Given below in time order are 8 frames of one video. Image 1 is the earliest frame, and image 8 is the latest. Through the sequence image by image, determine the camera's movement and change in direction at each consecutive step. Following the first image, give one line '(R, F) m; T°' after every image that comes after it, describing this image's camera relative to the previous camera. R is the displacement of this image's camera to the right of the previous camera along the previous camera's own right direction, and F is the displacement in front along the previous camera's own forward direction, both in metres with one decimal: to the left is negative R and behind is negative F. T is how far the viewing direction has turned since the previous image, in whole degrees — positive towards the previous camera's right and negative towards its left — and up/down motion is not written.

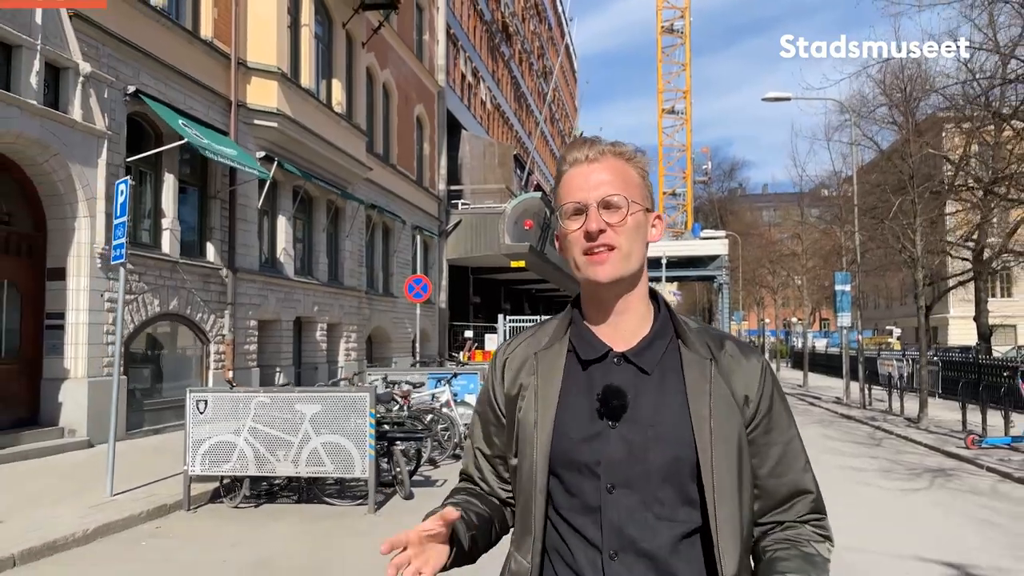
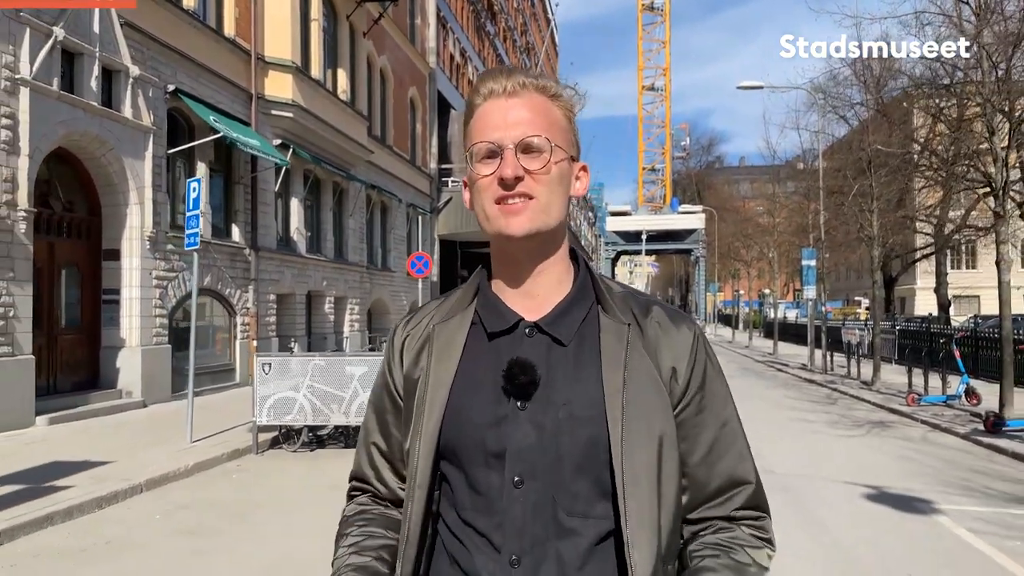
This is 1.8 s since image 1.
(-0.4, -1.6) m; +2°
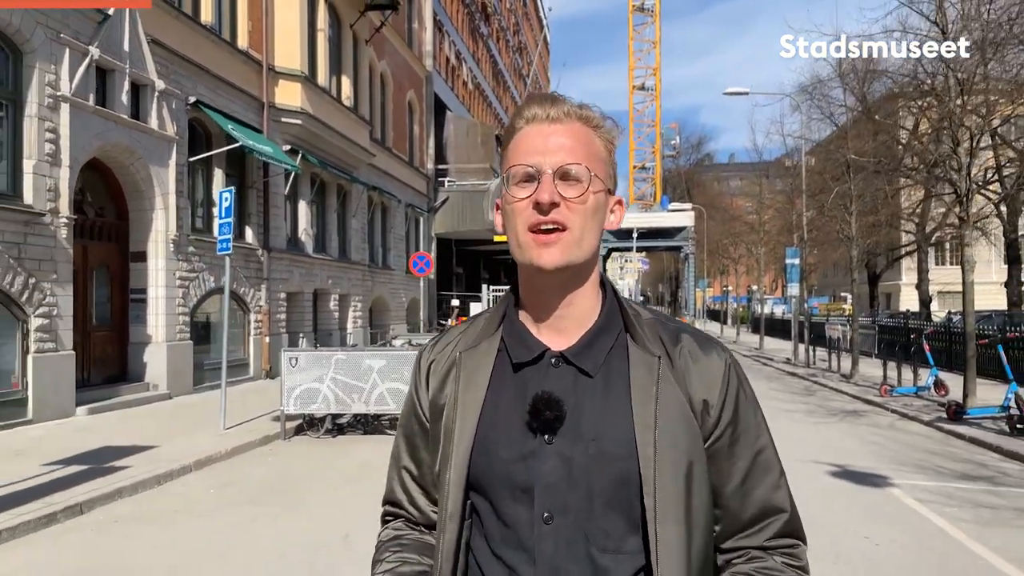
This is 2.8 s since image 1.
(-0.2, -1.0) m; +1°
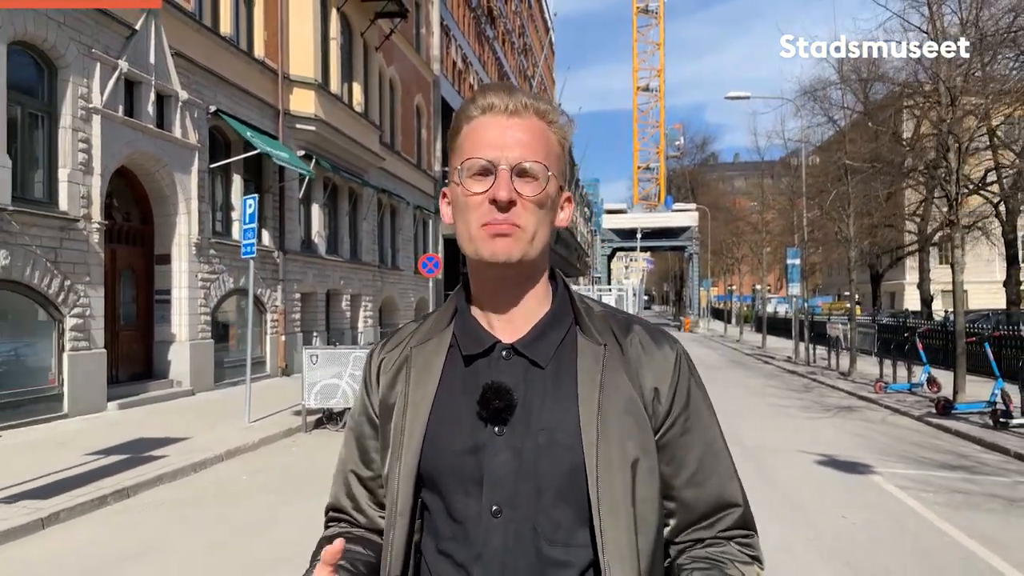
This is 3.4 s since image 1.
(0.0, -0.6) m; 0°
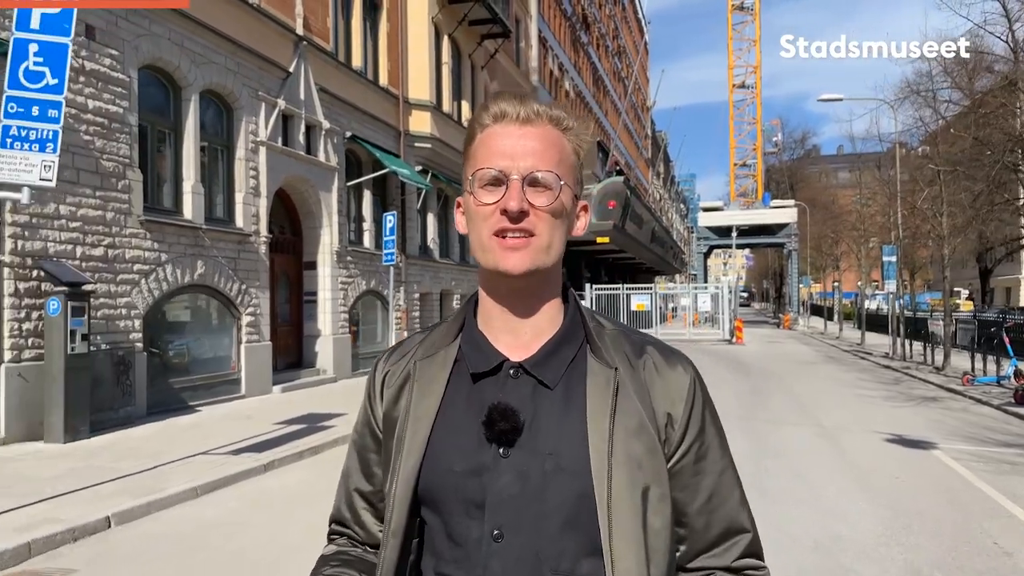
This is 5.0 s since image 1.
(-0.1, -1.7) m; -7°
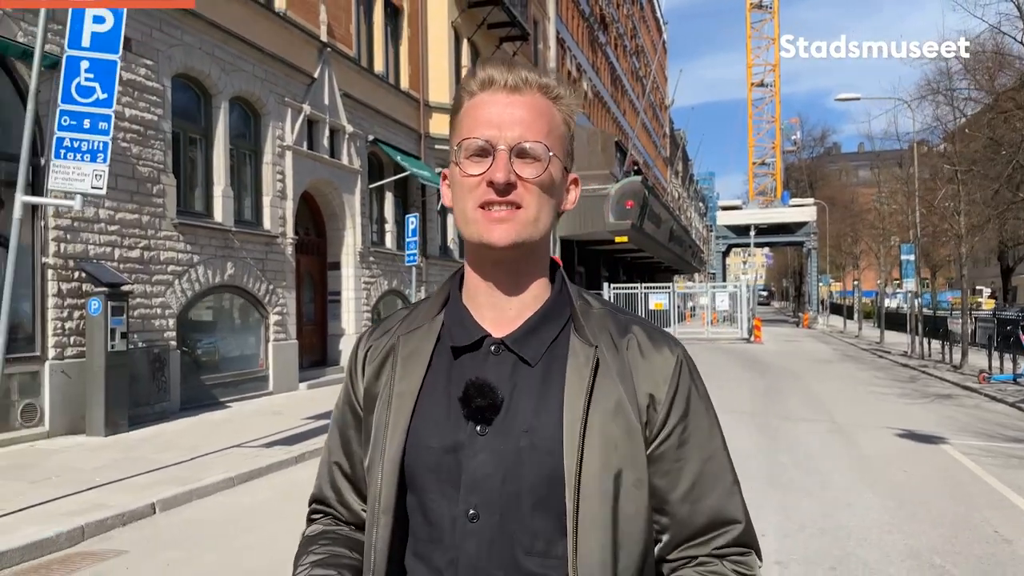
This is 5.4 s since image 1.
(0.0, -0.3) m; -1°
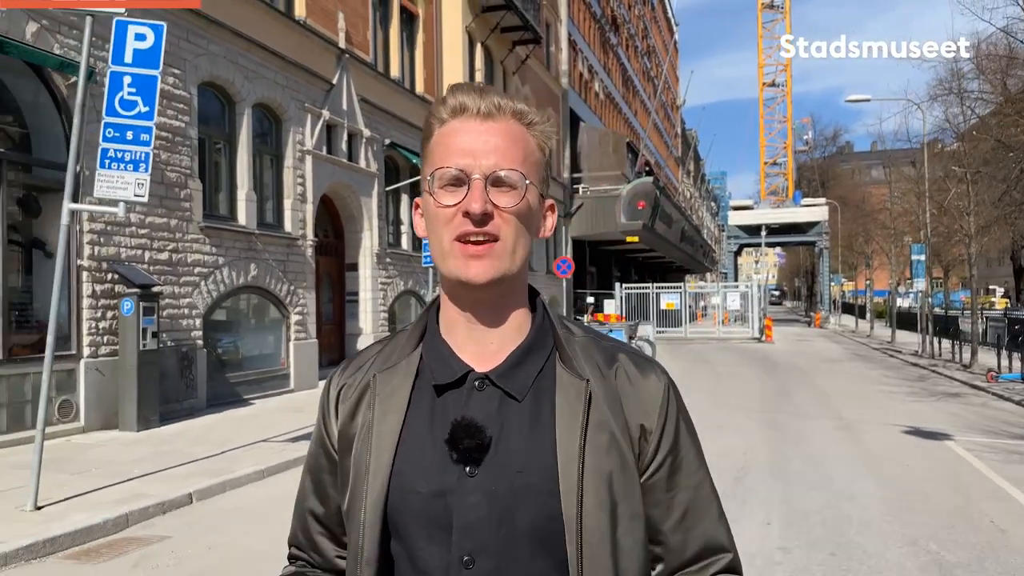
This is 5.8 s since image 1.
(-0.1, -0.4) m; -1°
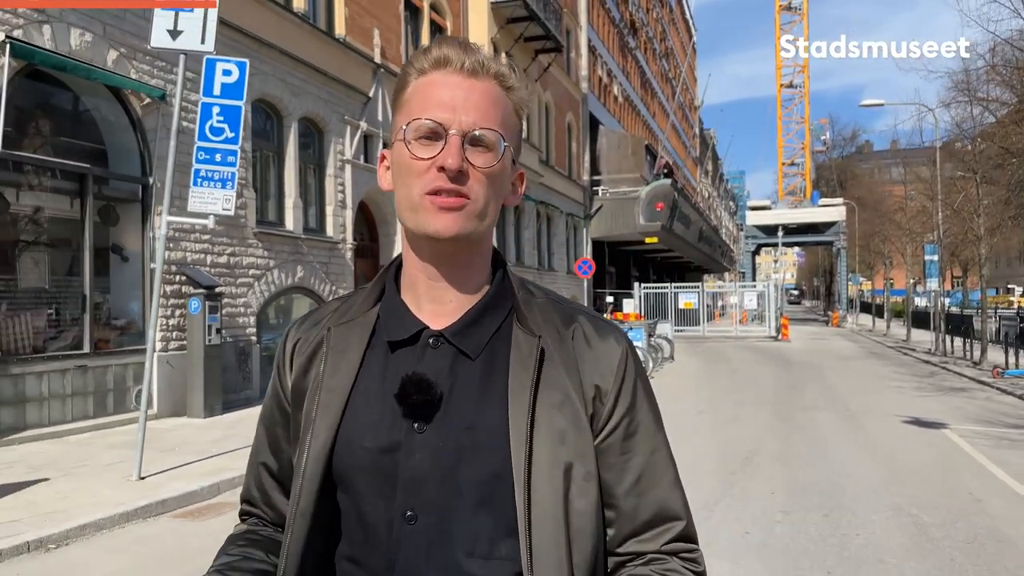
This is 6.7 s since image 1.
(-0.2, -1.0) m; -1°
